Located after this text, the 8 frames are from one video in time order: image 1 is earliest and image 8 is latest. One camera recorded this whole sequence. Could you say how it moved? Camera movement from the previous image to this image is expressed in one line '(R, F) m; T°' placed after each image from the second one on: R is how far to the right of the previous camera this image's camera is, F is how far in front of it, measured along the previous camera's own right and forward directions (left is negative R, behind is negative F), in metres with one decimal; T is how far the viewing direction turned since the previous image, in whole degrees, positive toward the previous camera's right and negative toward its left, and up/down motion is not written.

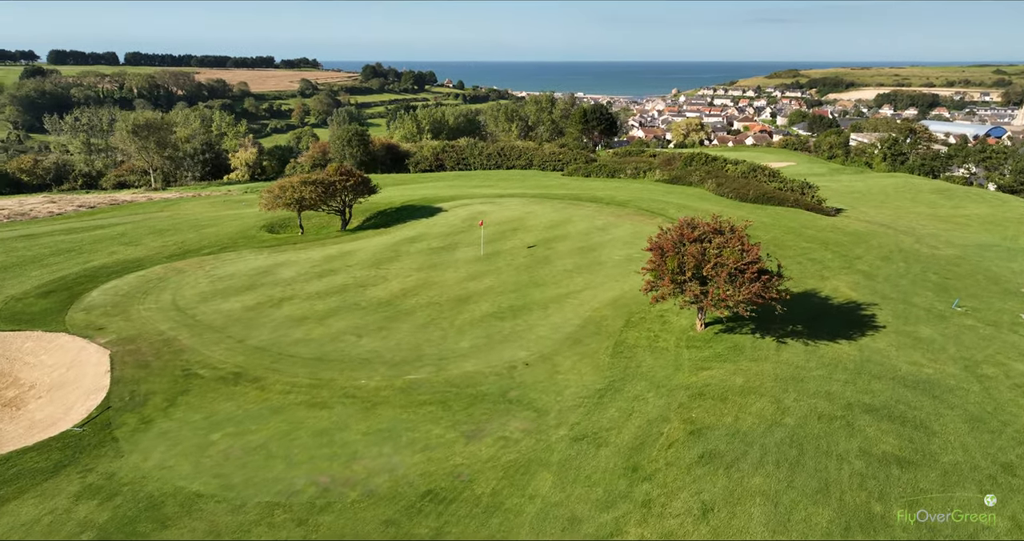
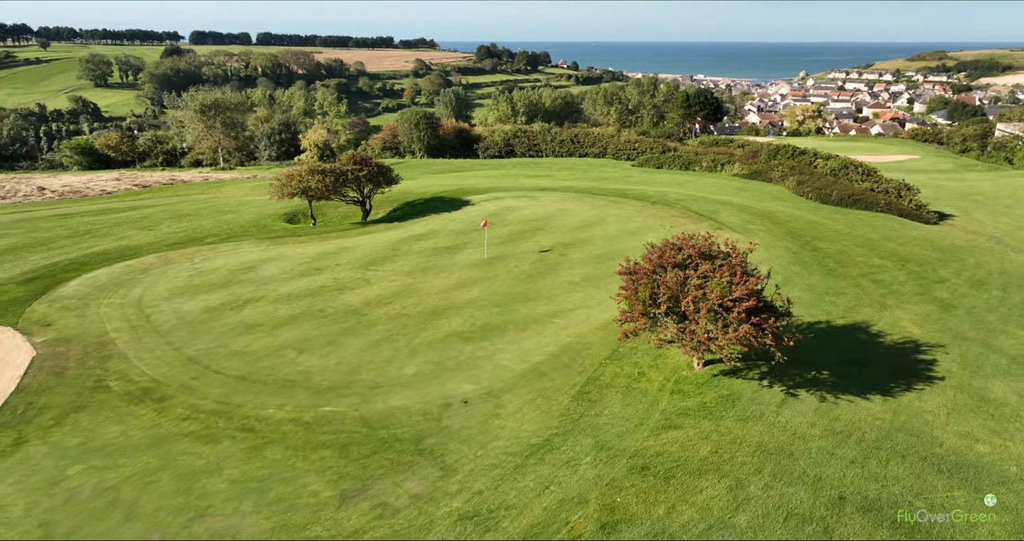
(+4.5, +3.9) m; -9°
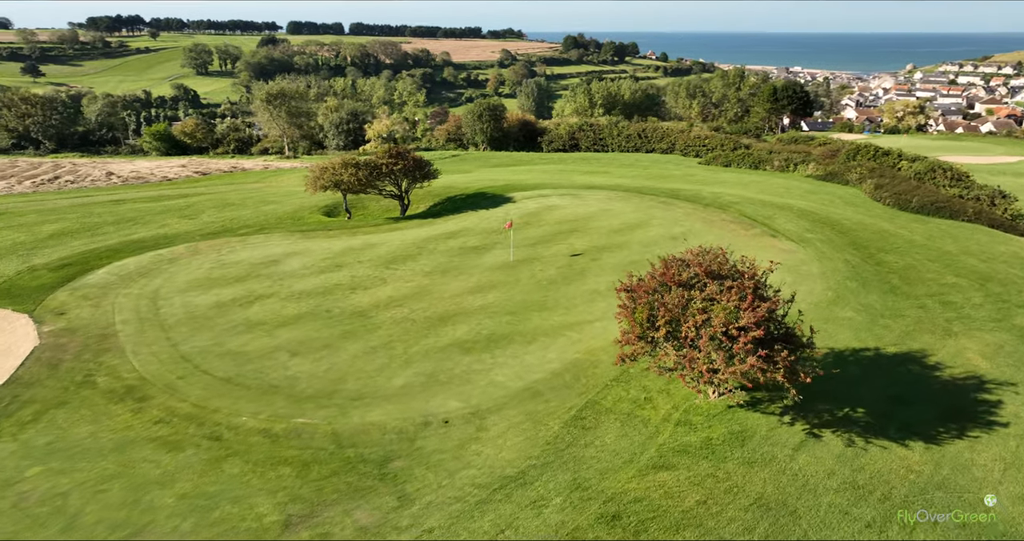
(+2.3, +1.7) m; -6°
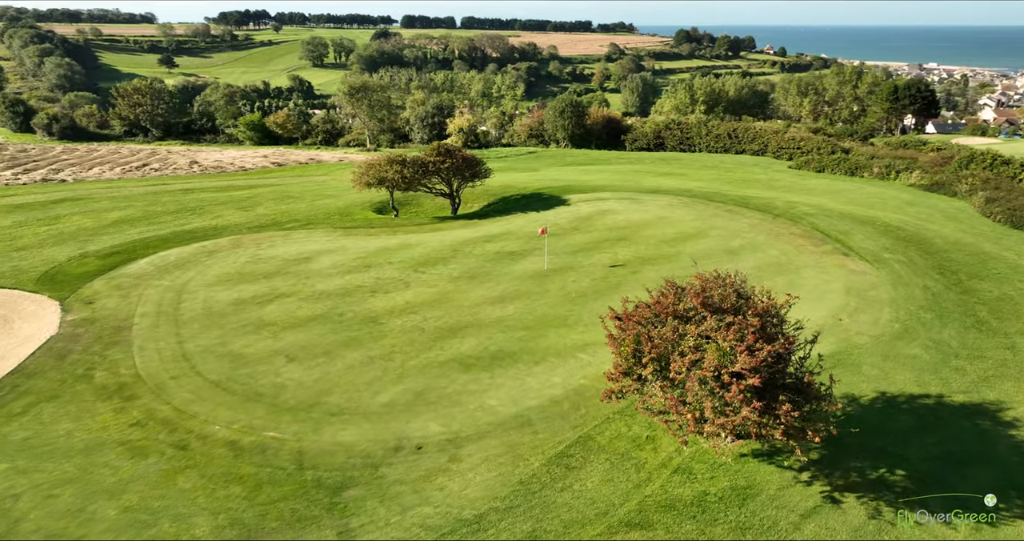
(+2.7, +1.8) m; -8°
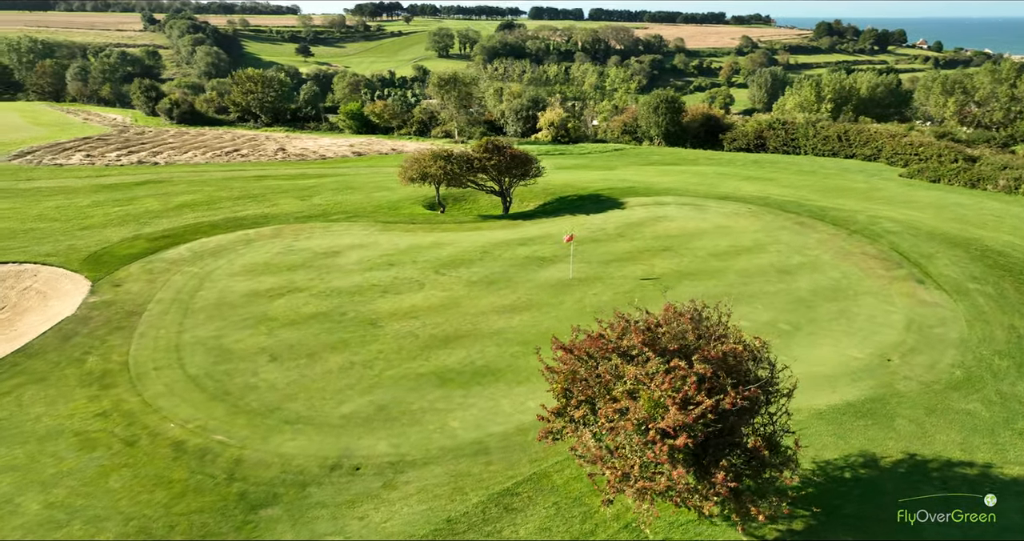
(+3.5, +1.8) m; -9°
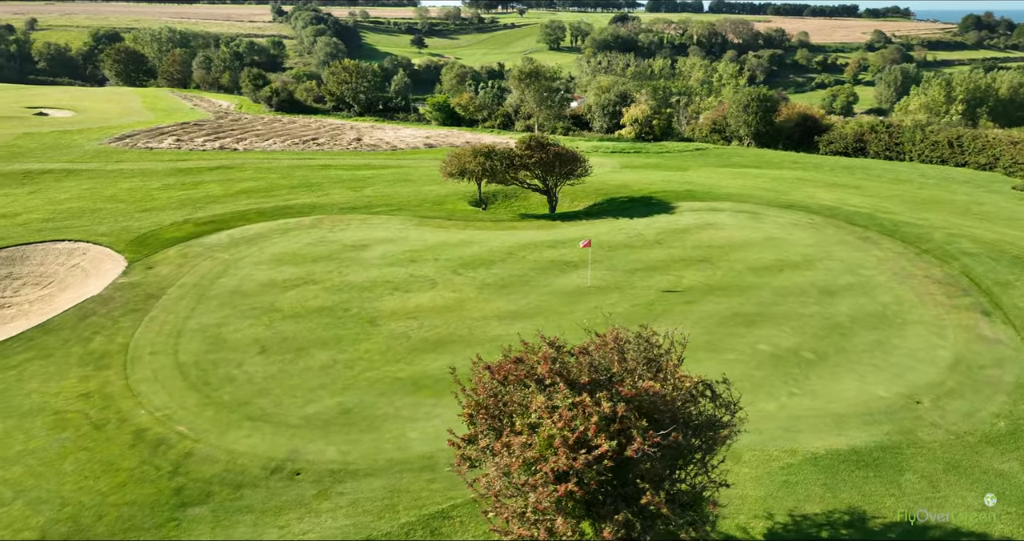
(+3.2, +1.2) m; -8°
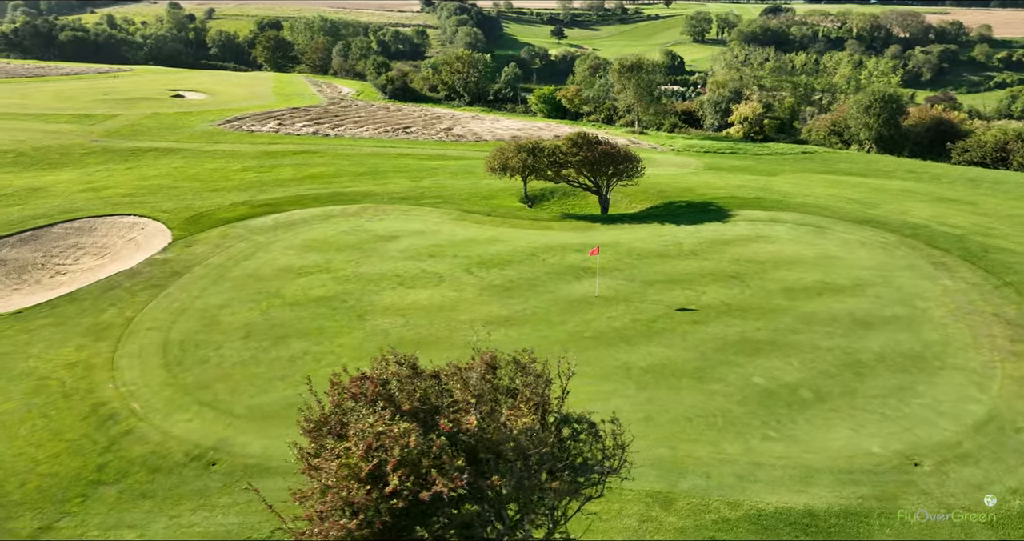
(+4.3, +1.4) m; -11°
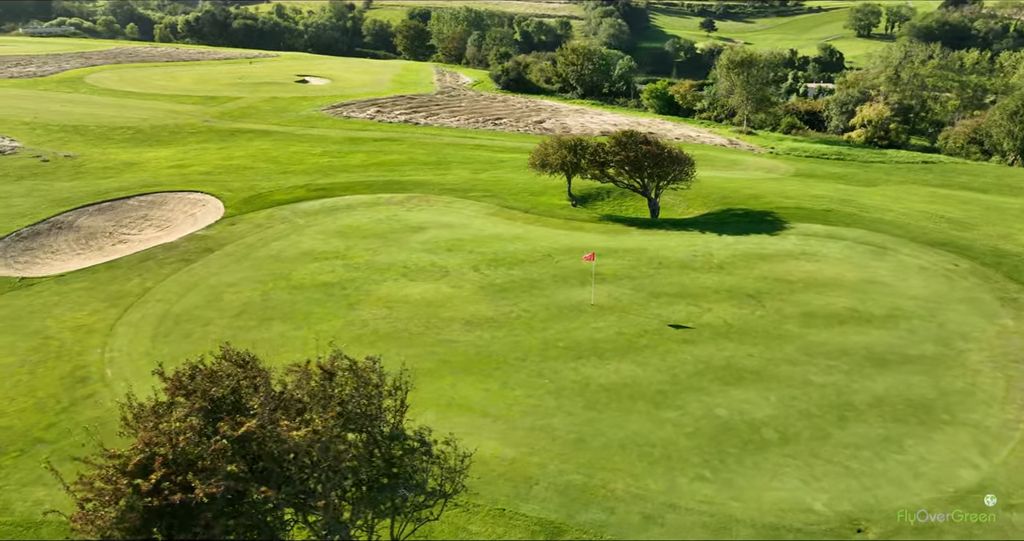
(+4.5, +1.1) m; -11°
